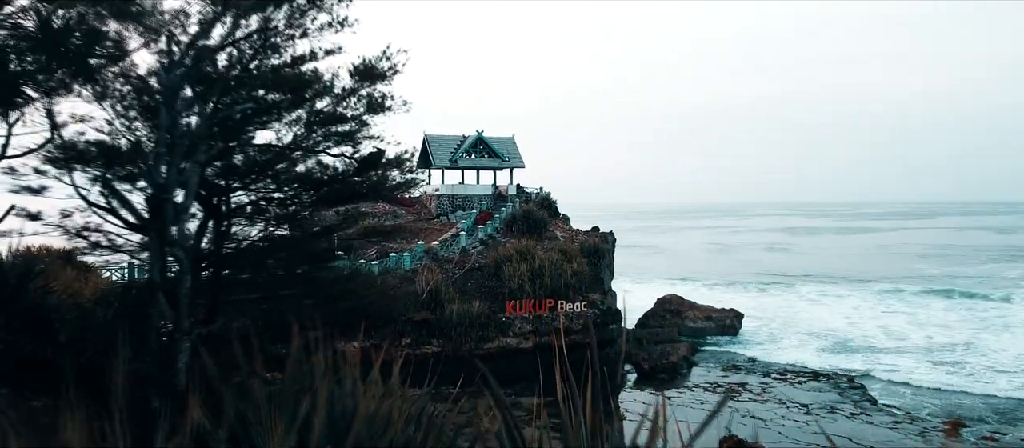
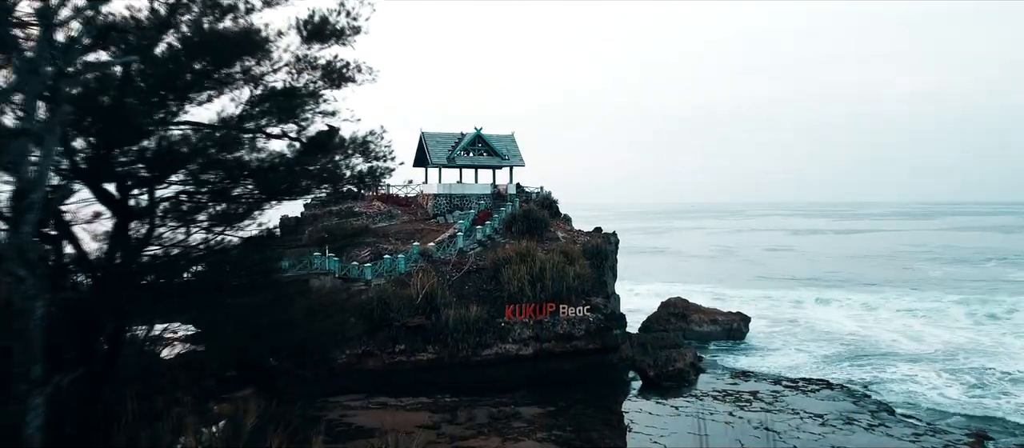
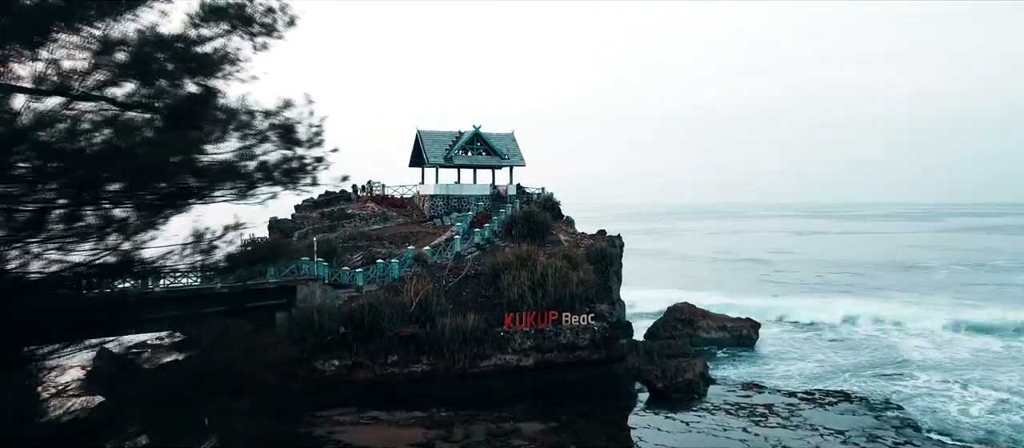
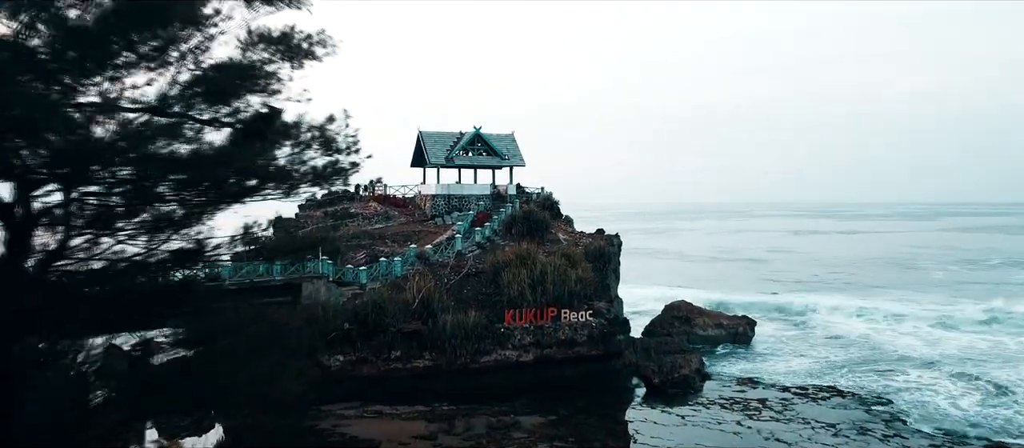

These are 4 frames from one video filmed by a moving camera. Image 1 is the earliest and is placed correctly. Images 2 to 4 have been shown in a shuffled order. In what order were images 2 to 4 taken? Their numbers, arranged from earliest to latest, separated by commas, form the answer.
2, 4, 3
